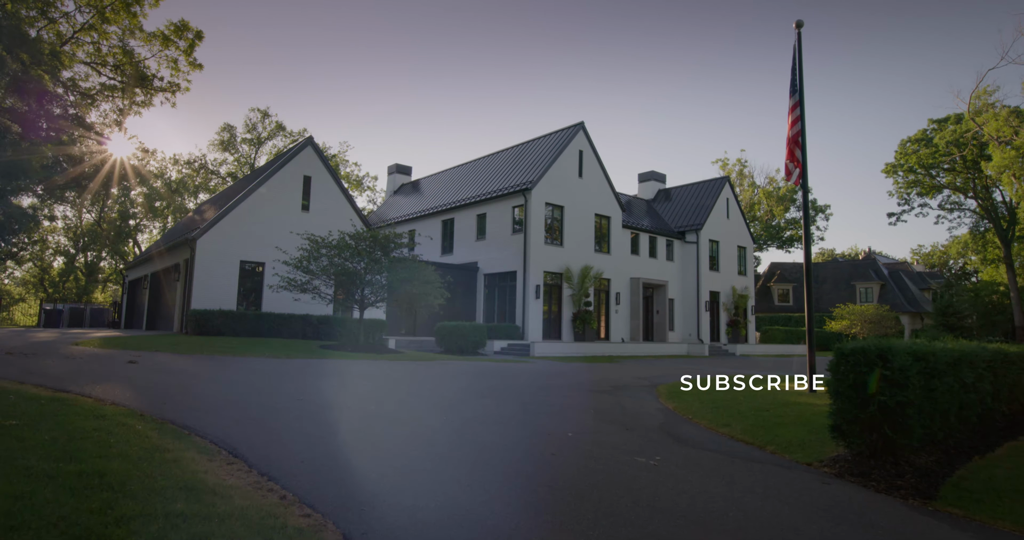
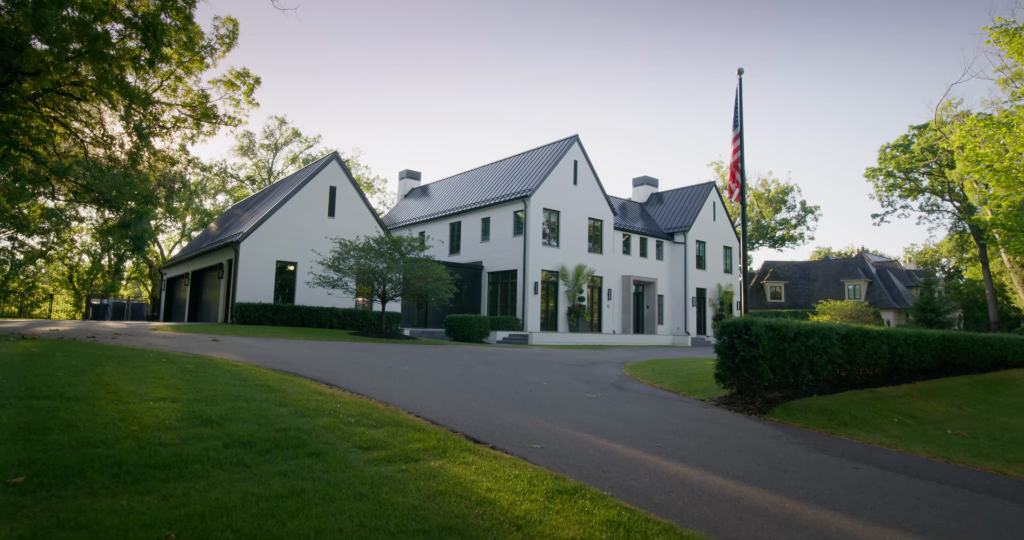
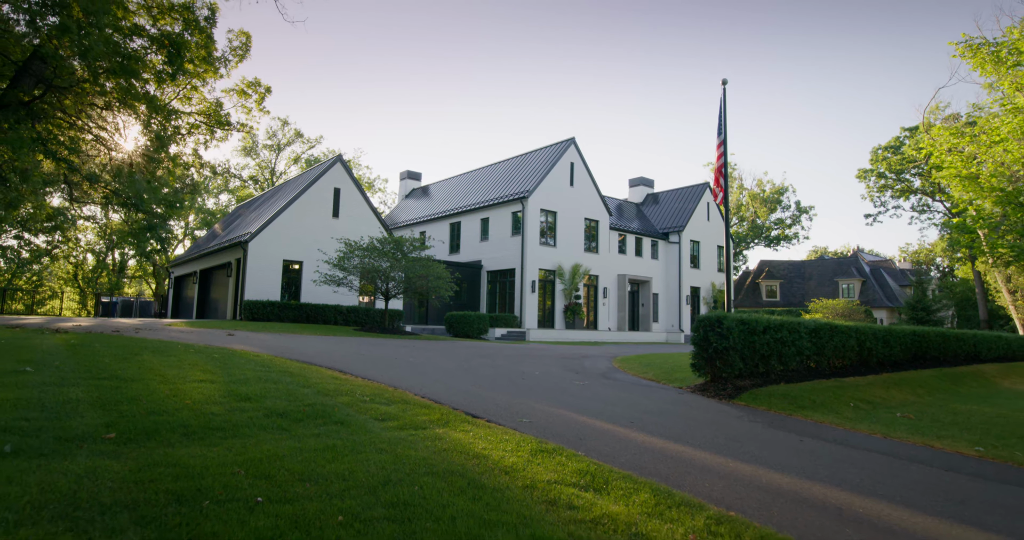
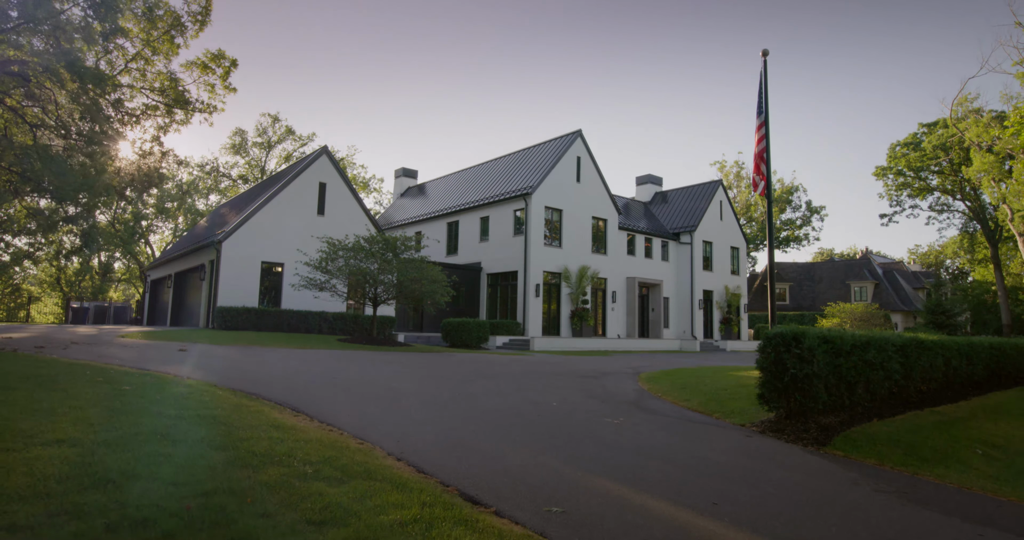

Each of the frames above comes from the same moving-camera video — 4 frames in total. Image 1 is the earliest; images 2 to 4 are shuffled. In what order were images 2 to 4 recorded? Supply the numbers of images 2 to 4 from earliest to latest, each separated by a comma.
4, 2, 3
